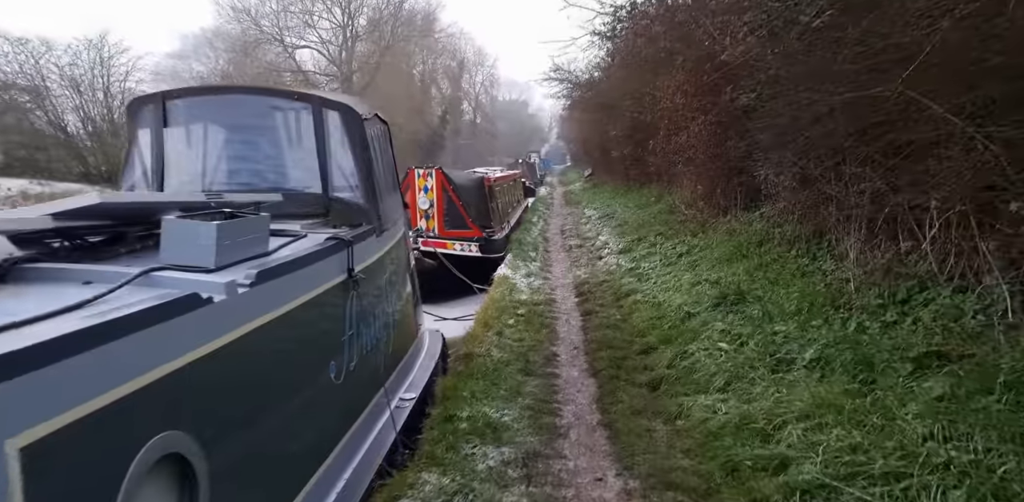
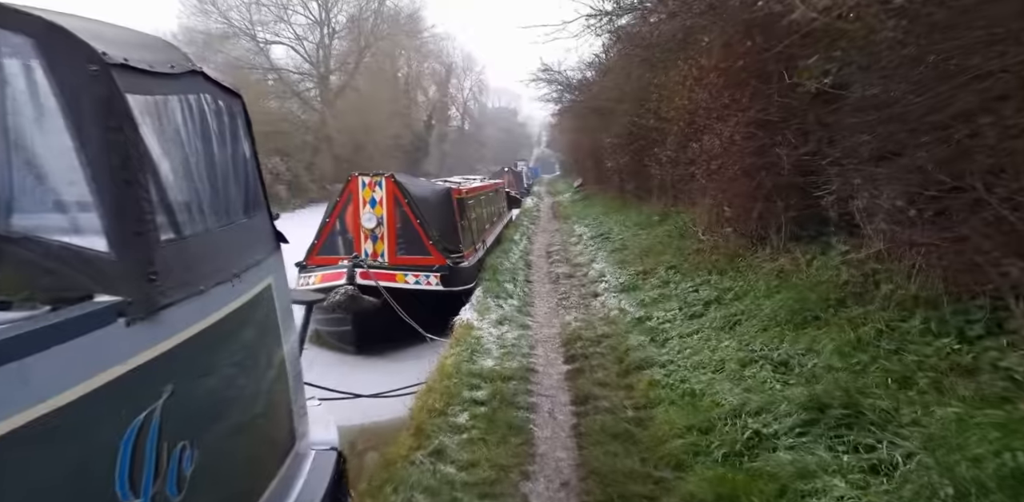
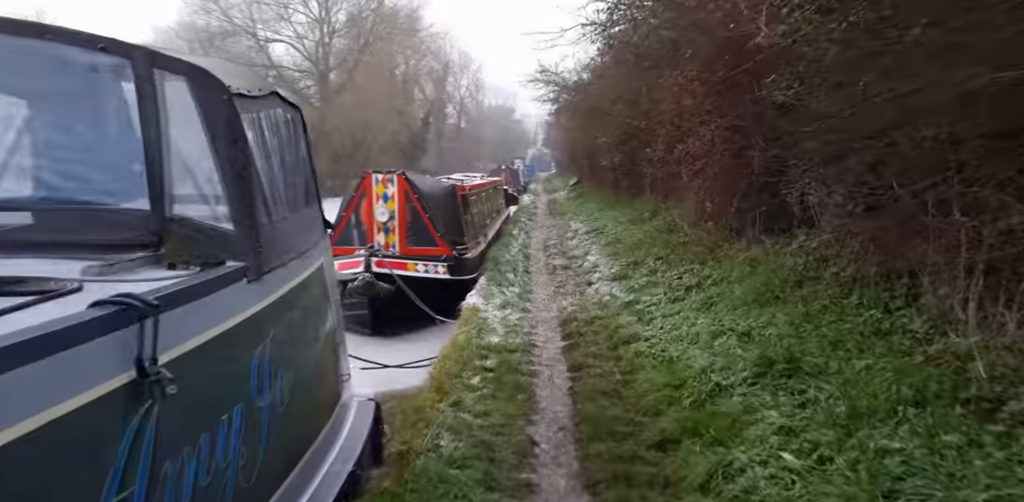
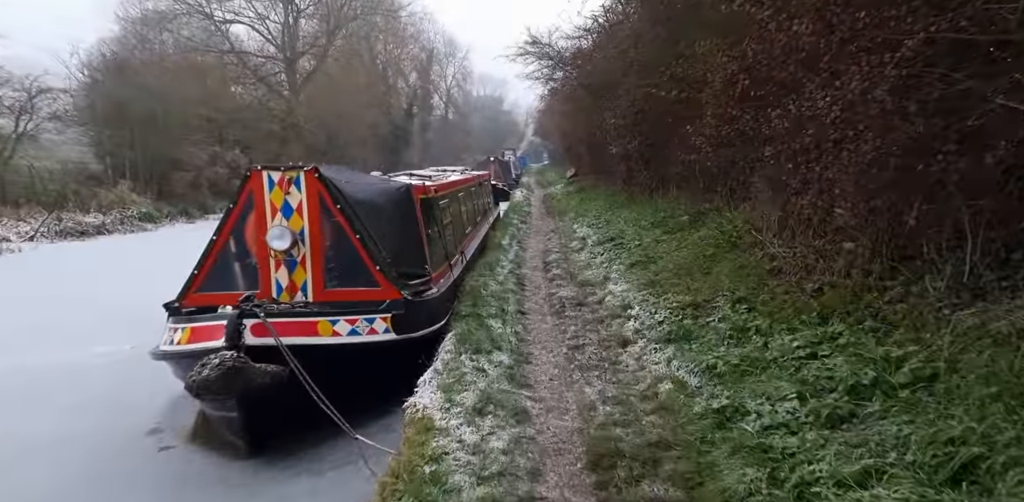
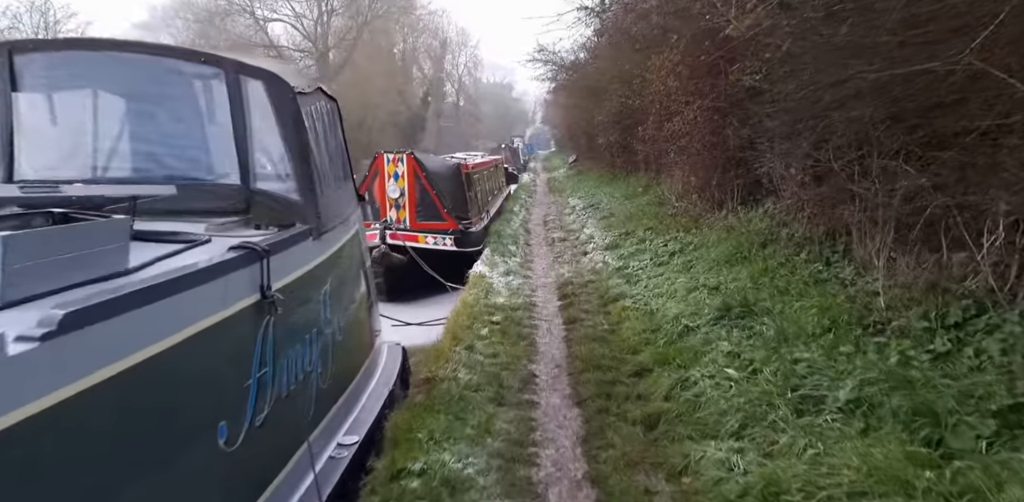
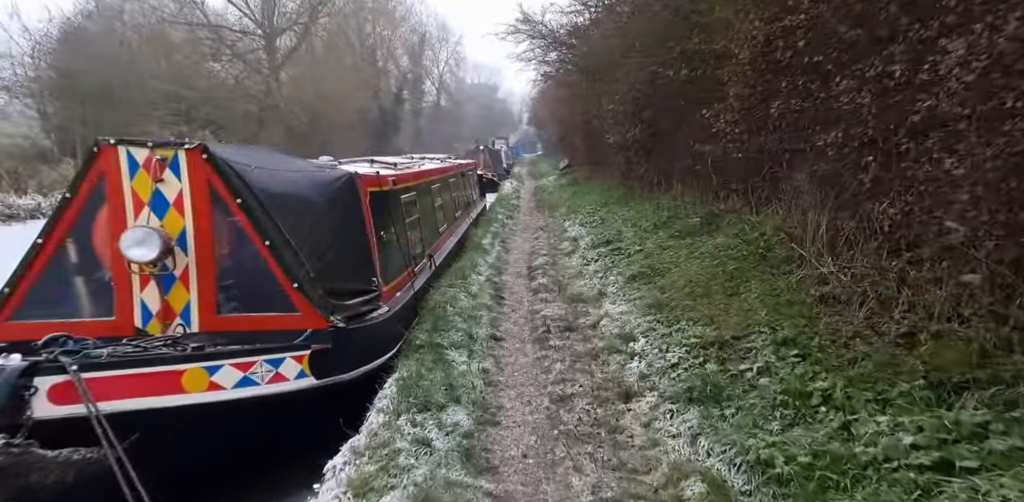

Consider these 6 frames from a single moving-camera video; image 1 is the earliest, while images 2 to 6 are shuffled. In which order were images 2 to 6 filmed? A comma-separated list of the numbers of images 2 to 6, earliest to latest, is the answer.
5, 3, 2, 4, 6
